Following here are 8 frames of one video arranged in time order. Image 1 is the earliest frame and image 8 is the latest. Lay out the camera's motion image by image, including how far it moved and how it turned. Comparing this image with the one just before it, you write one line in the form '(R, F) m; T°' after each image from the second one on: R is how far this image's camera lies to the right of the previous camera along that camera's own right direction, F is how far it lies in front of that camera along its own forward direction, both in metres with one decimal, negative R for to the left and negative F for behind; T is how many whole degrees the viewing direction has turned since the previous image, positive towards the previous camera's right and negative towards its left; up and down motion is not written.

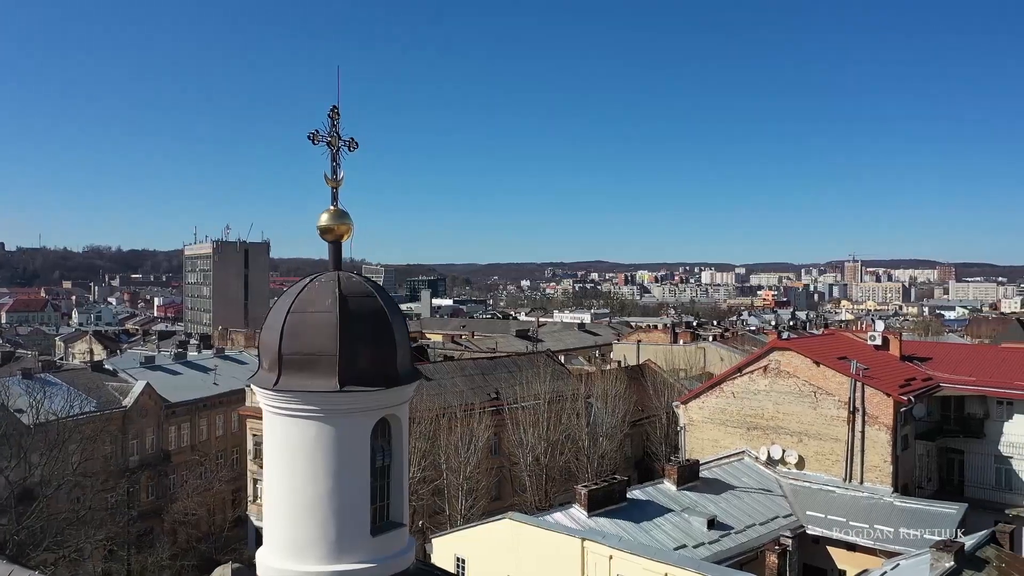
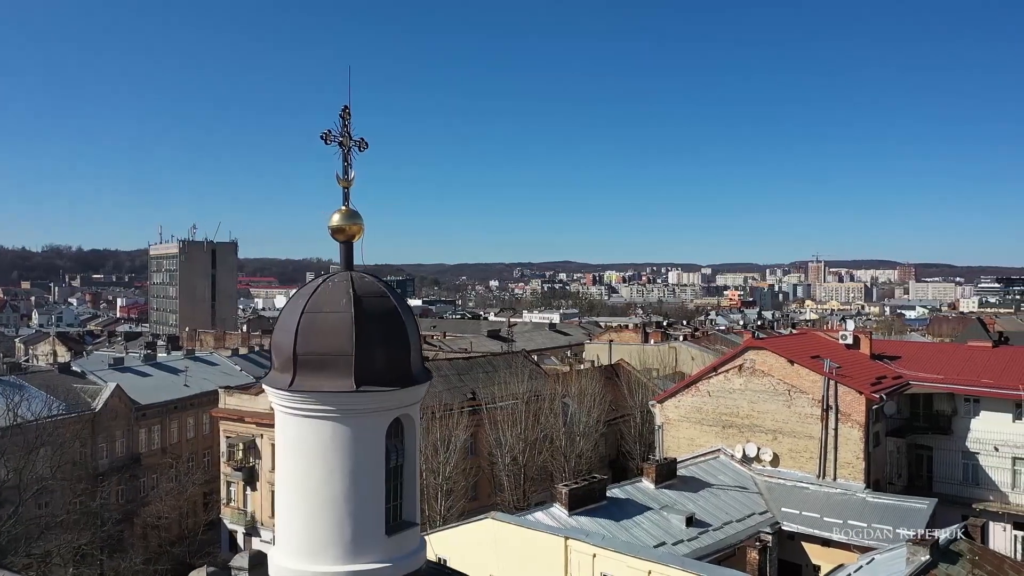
(-0.2, 0.0) m; +2°
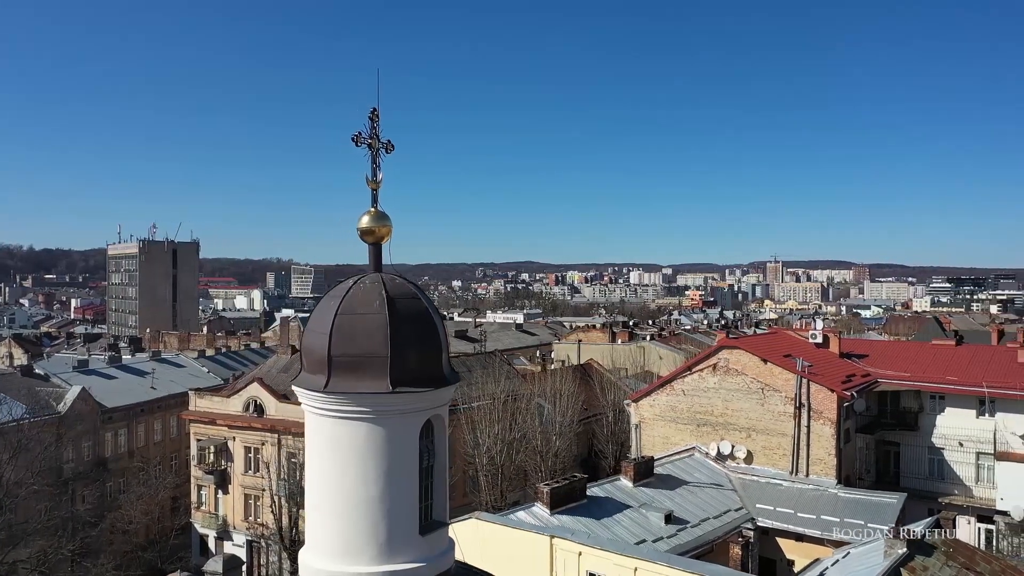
(-0.3, 0.0) m; +3°
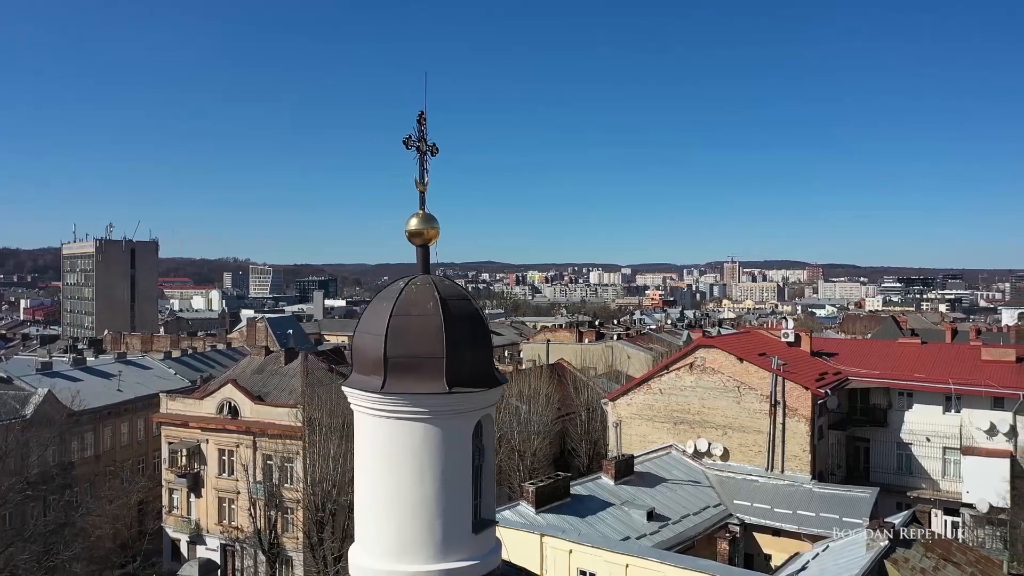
(-0.4, 0.0) m; +3°
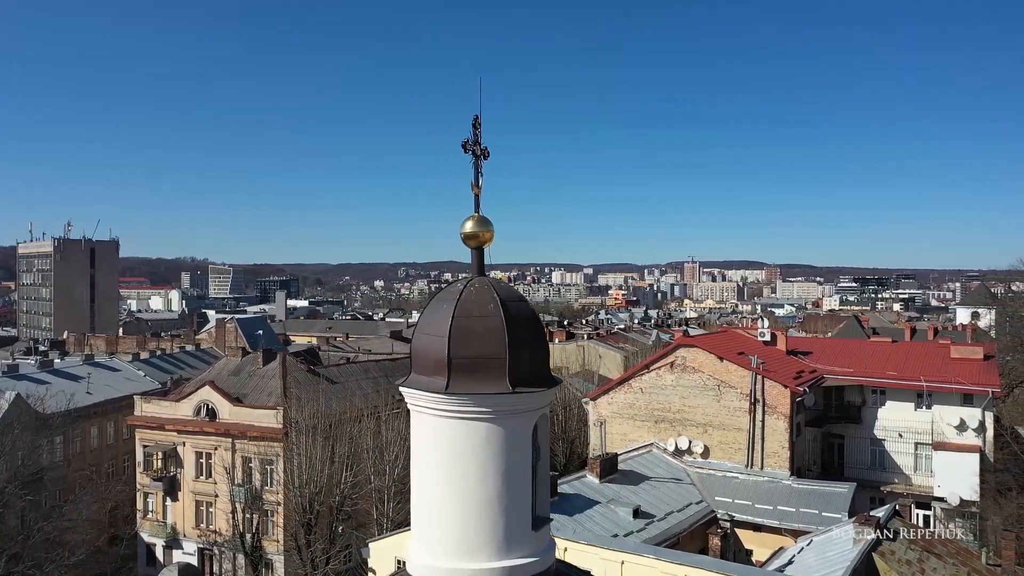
(-0.5, -0.1) m; +2°
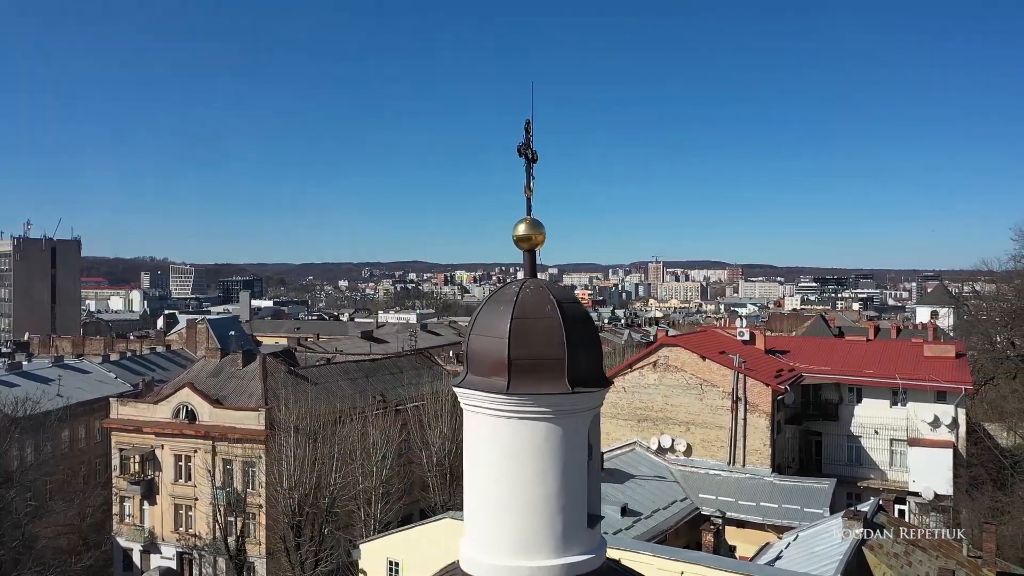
(-0.4, -0.1) m; +2°
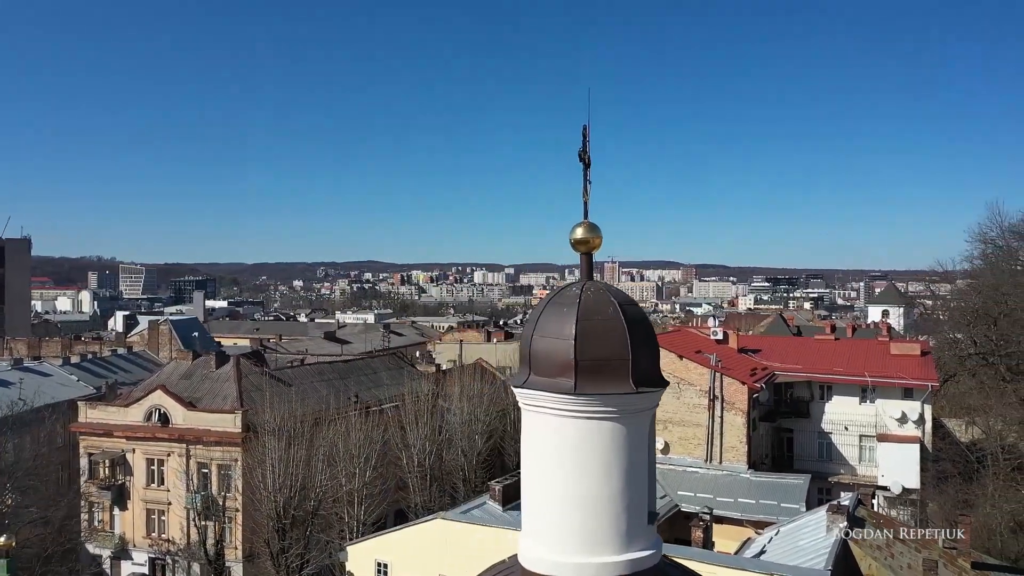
(-0.5, -0.1) m; +3°
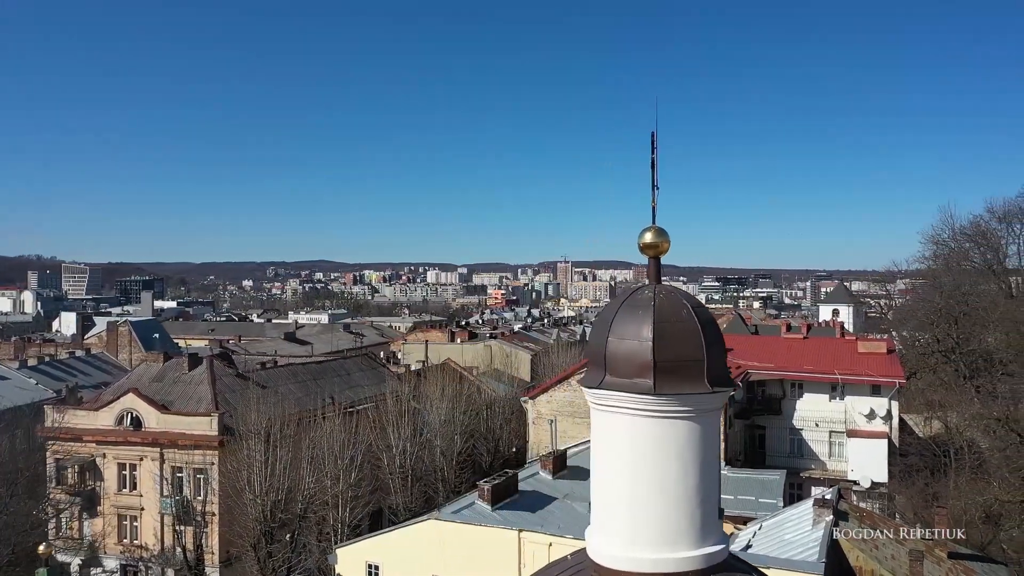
(-0.7, -0.1) m; +3°
